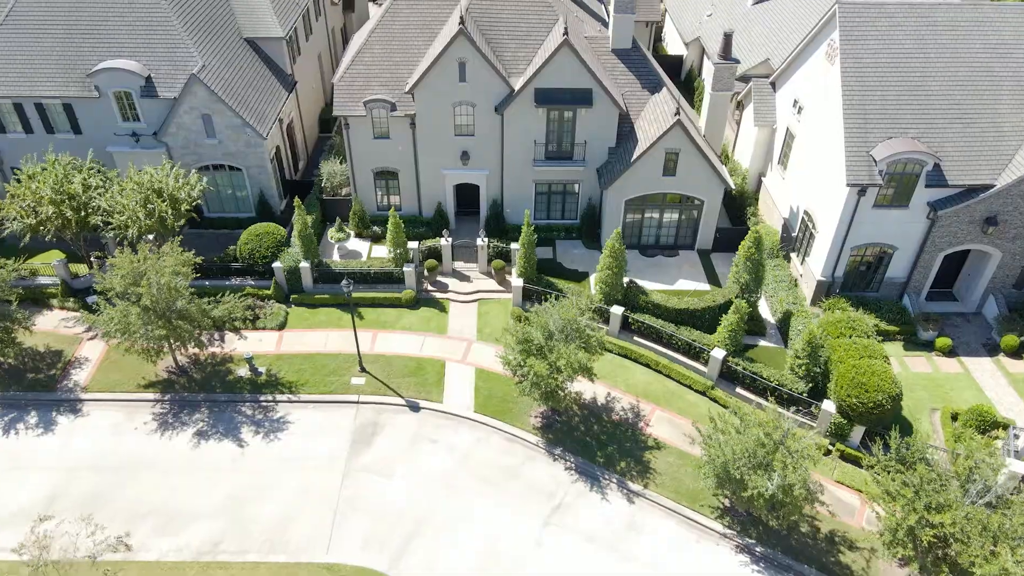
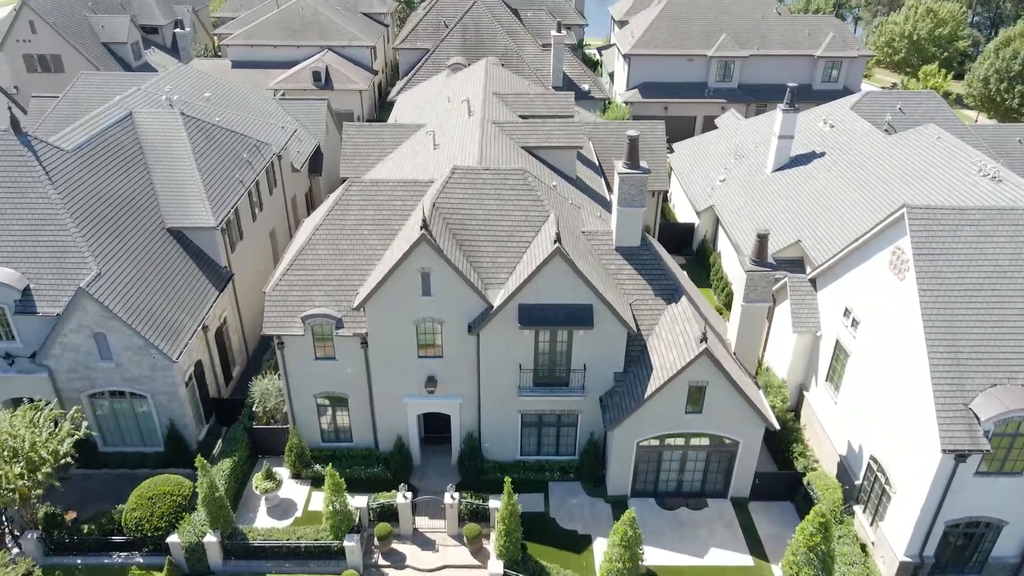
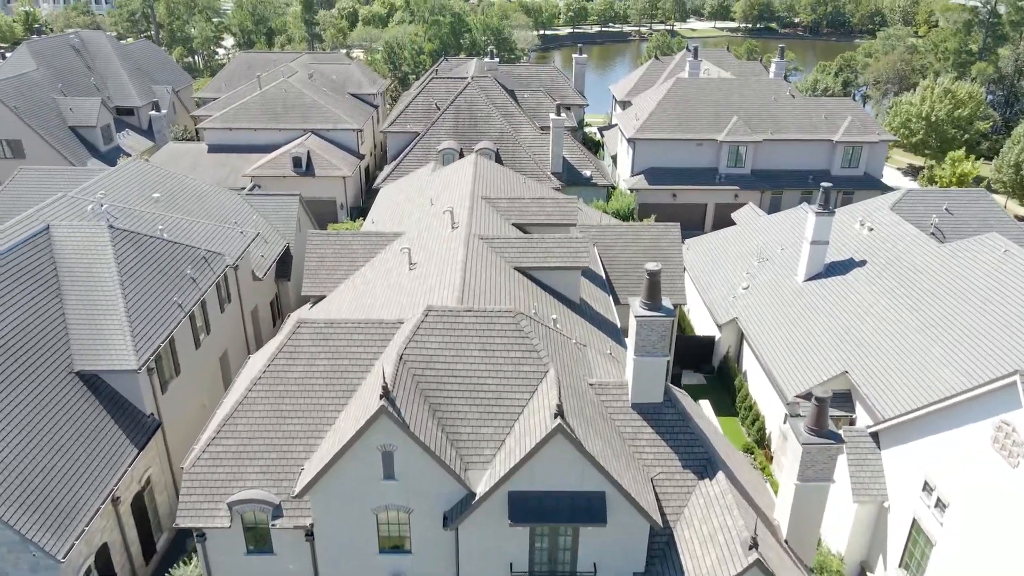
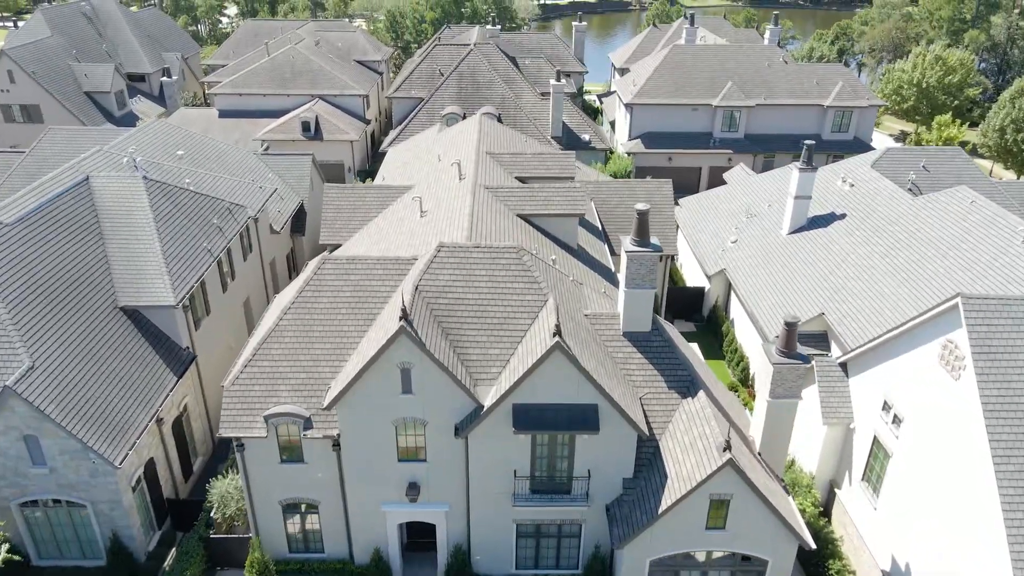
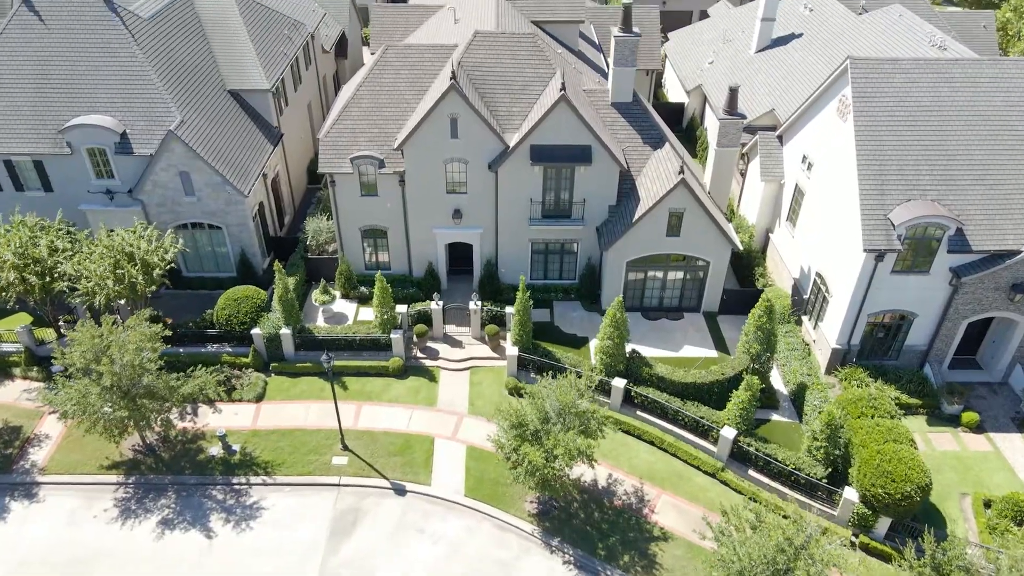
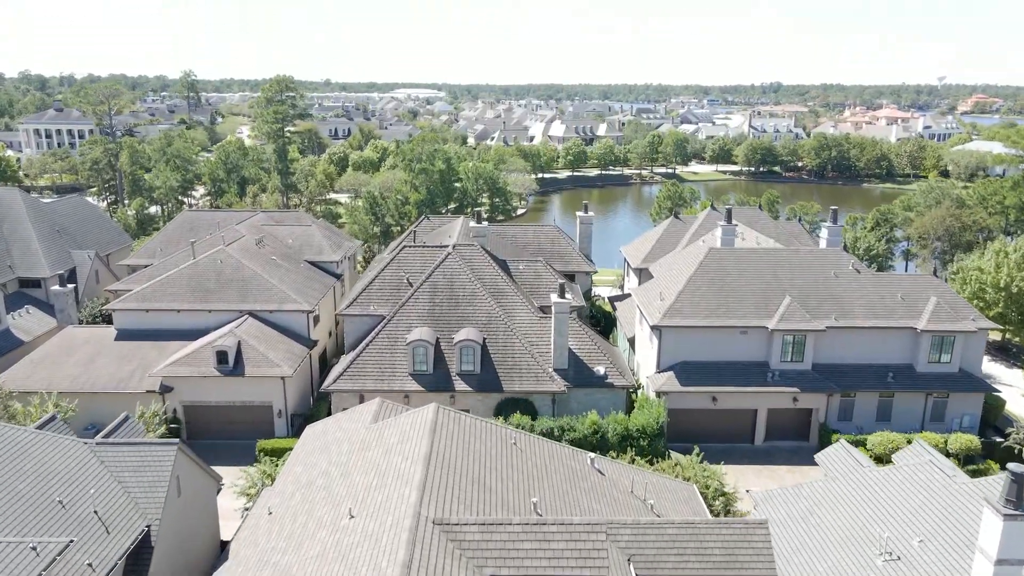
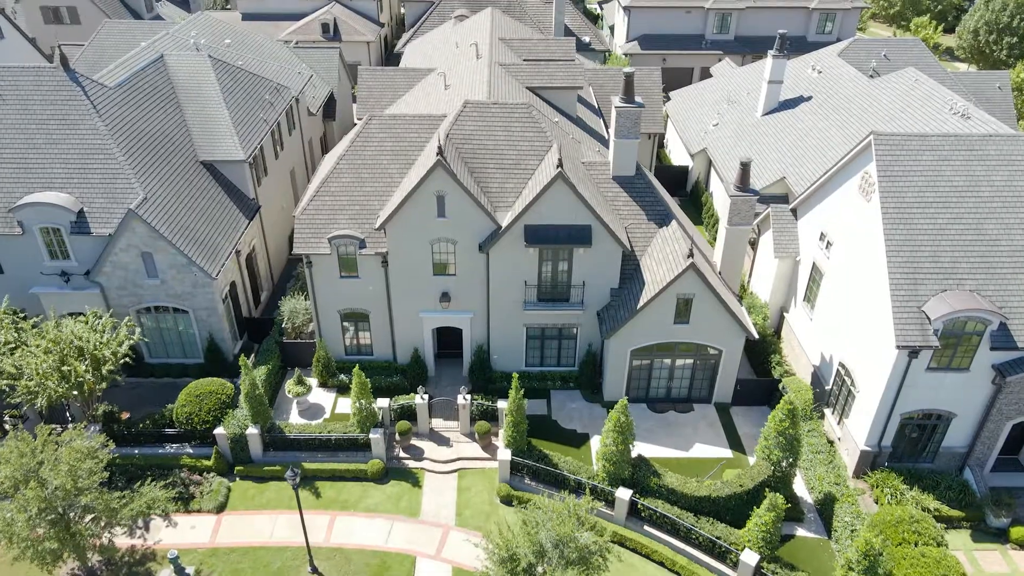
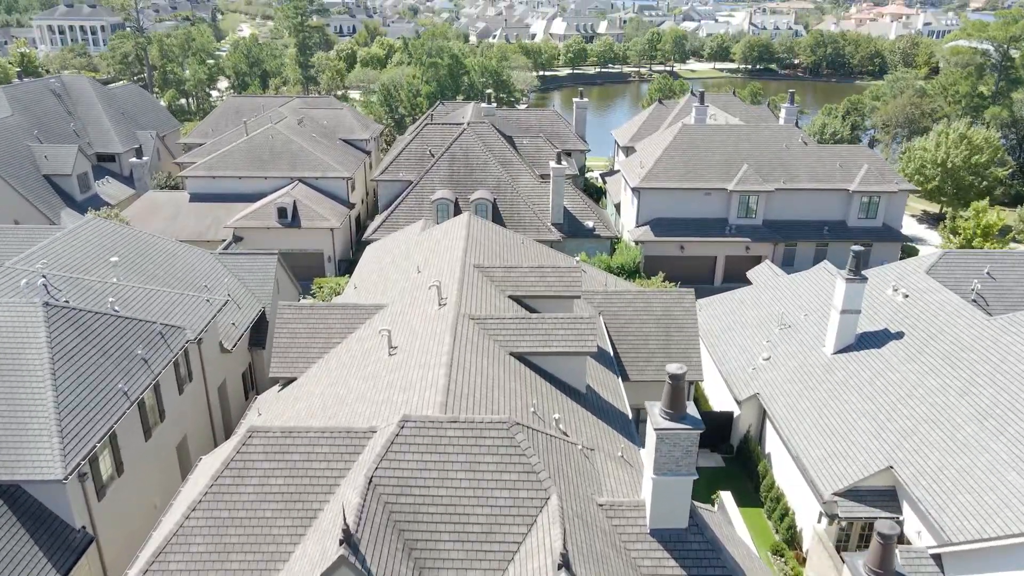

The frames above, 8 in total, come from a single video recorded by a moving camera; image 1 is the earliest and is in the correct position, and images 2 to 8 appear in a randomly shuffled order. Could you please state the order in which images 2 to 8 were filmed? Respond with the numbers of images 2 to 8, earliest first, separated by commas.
5, 7, 2, 4, 3, 8, 6
